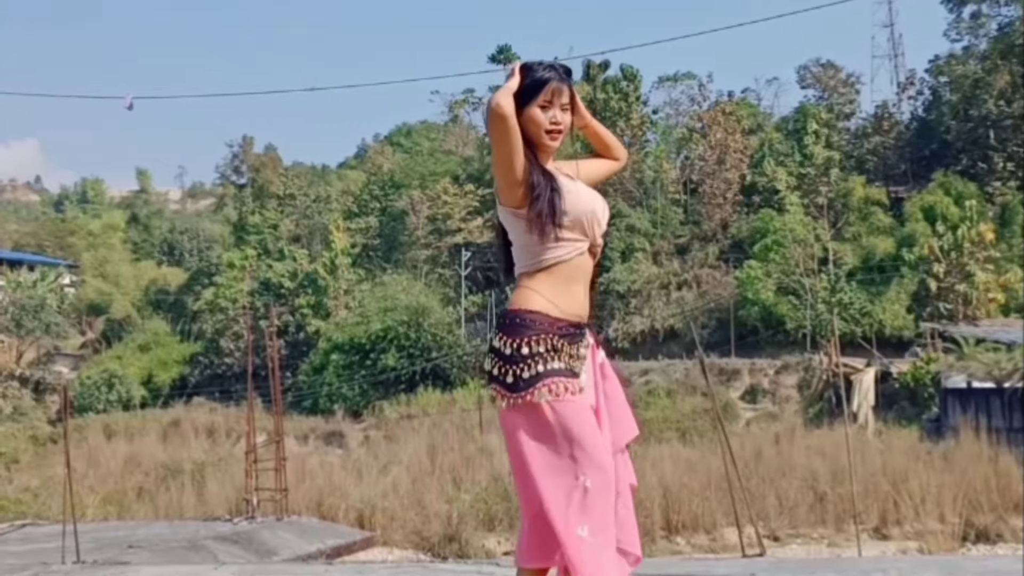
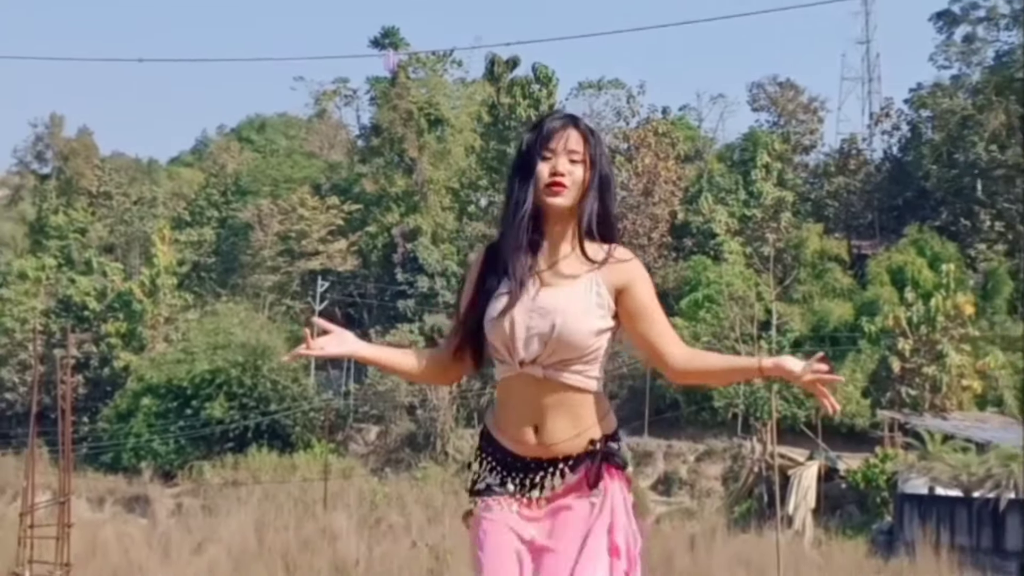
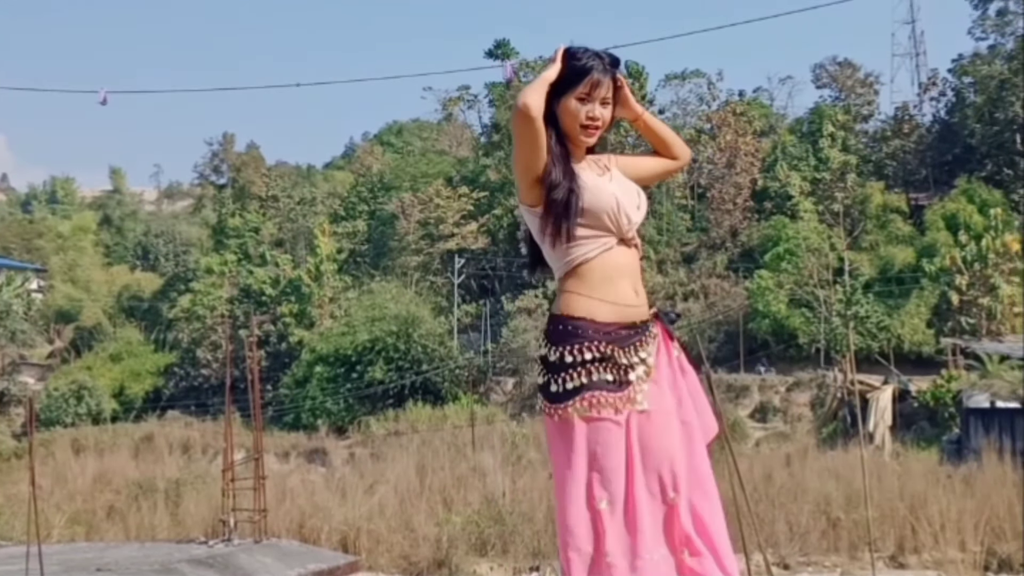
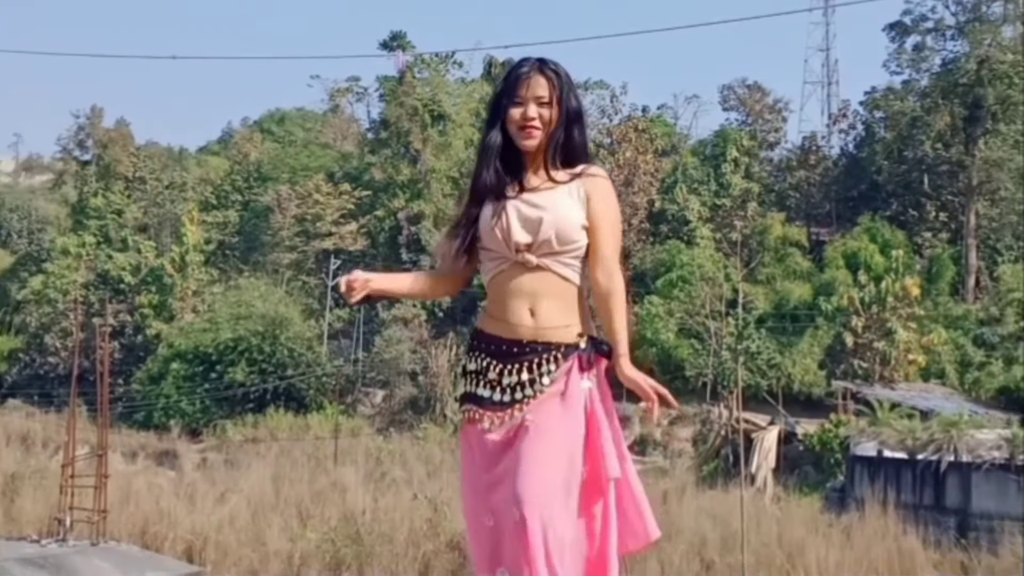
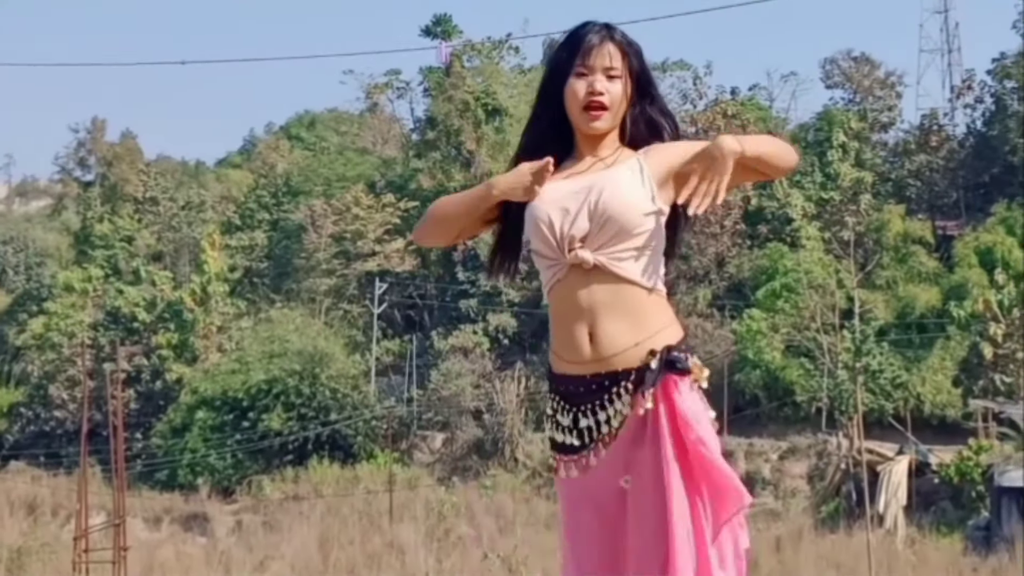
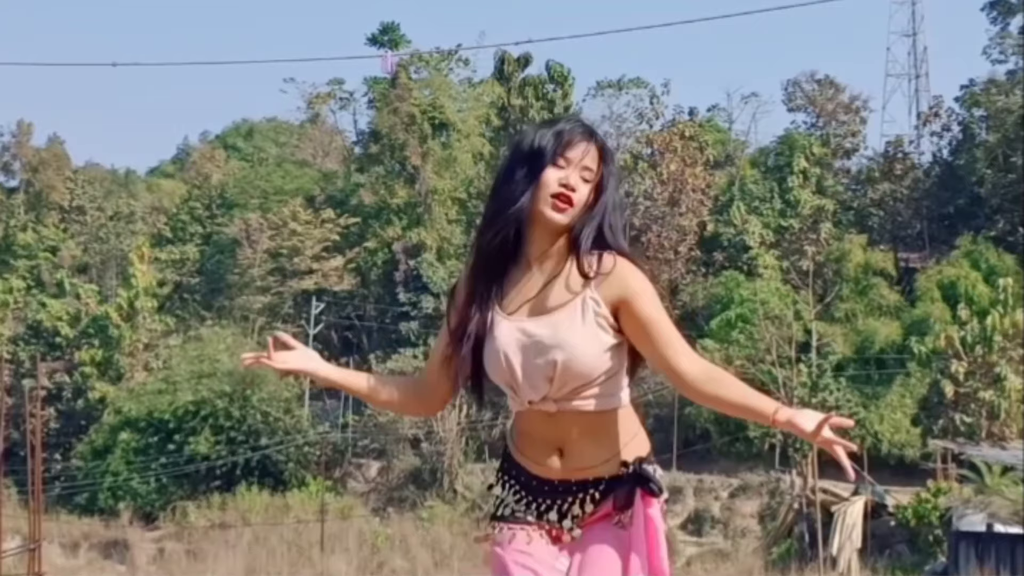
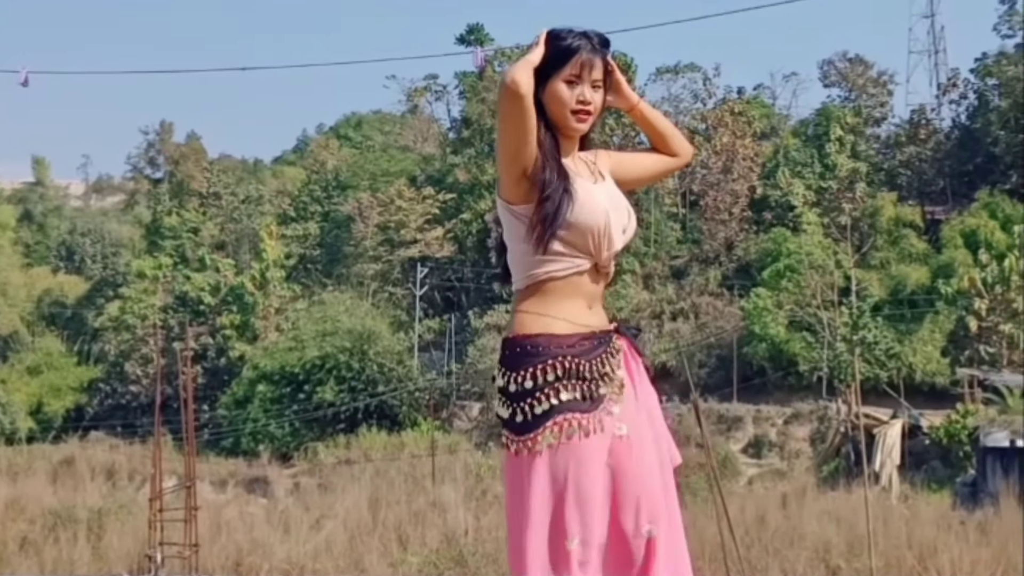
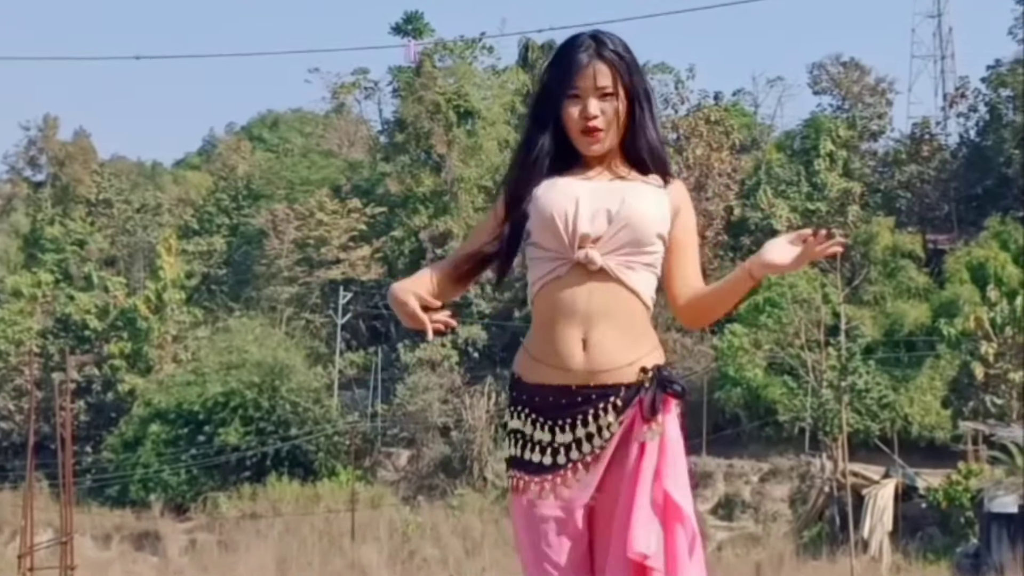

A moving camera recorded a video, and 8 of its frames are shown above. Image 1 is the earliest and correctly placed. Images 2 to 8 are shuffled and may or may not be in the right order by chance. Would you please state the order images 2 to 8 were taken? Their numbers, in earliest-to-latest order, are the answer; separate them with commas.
3, 7, 5, 8, 6, 2, 4
